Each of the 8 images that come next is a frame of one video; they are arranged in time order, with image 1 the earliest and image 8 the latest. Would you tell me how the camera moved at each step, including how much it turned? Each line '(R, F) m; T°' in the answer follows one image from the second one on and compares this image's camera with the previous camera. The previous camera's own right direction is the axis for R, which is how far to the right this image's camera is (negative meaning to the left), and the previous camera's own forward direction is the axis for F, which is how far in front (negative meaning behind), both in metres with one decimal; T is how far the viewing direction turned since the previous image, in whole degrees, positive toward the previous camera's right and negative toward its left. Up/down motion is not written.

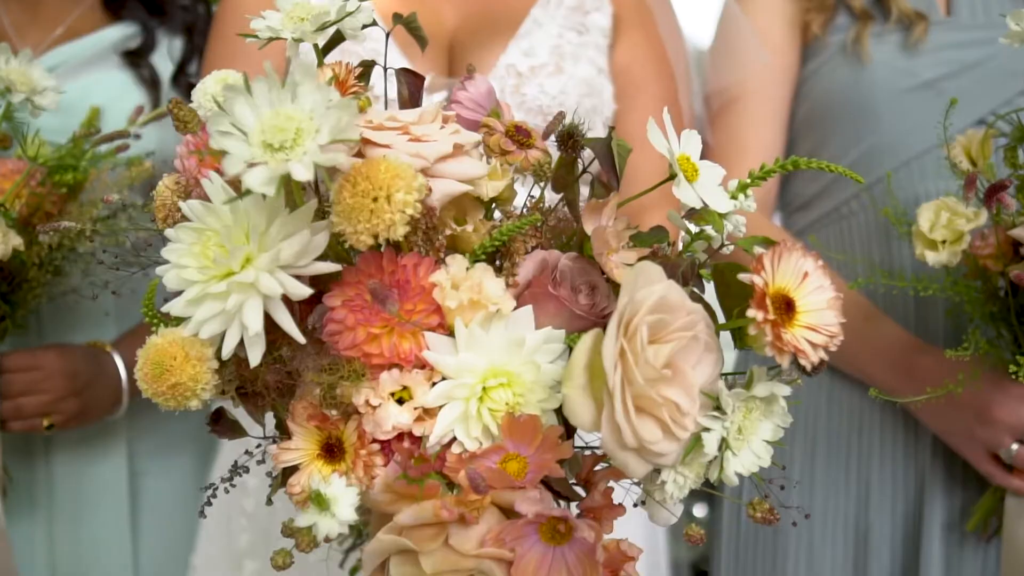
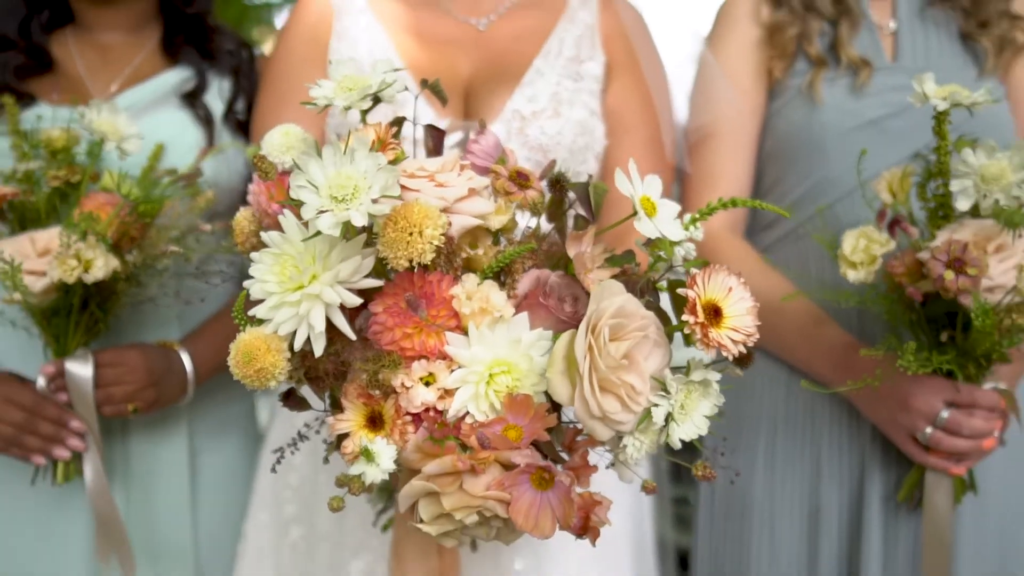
(0.0, -0.3) m; -1°
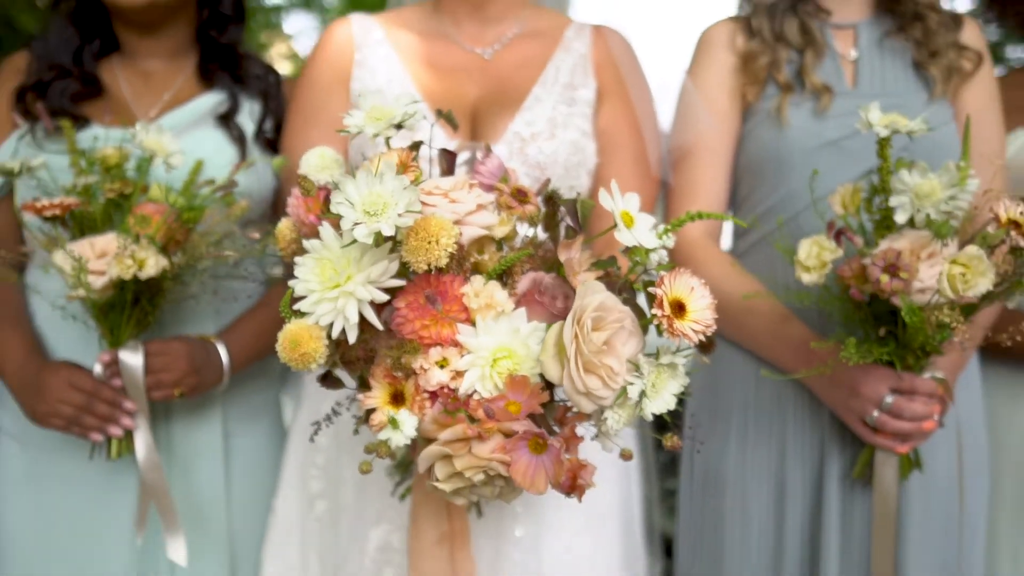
(0.0, -0.3) m; 0°
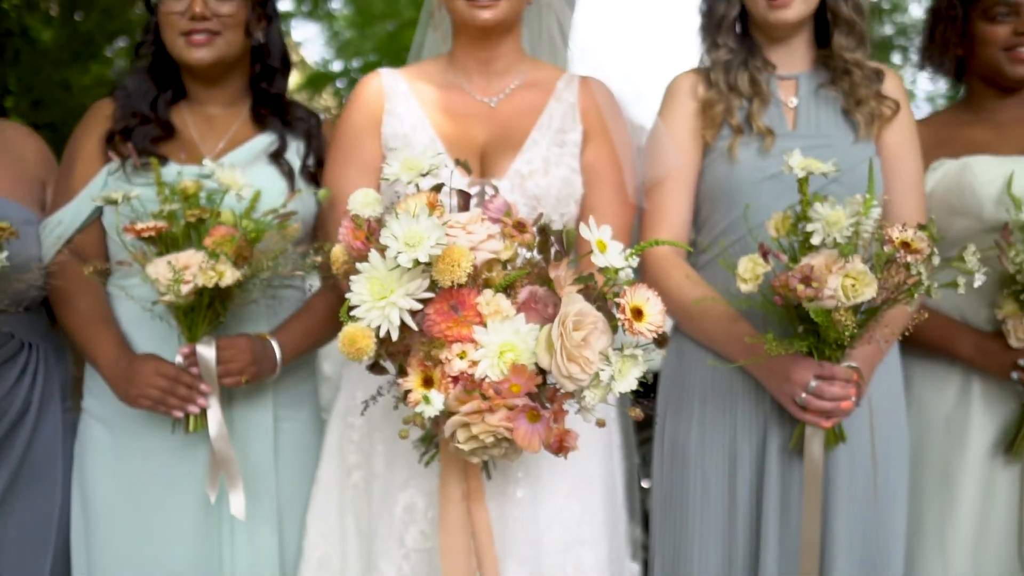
(0.0, -0.6) m; 0°
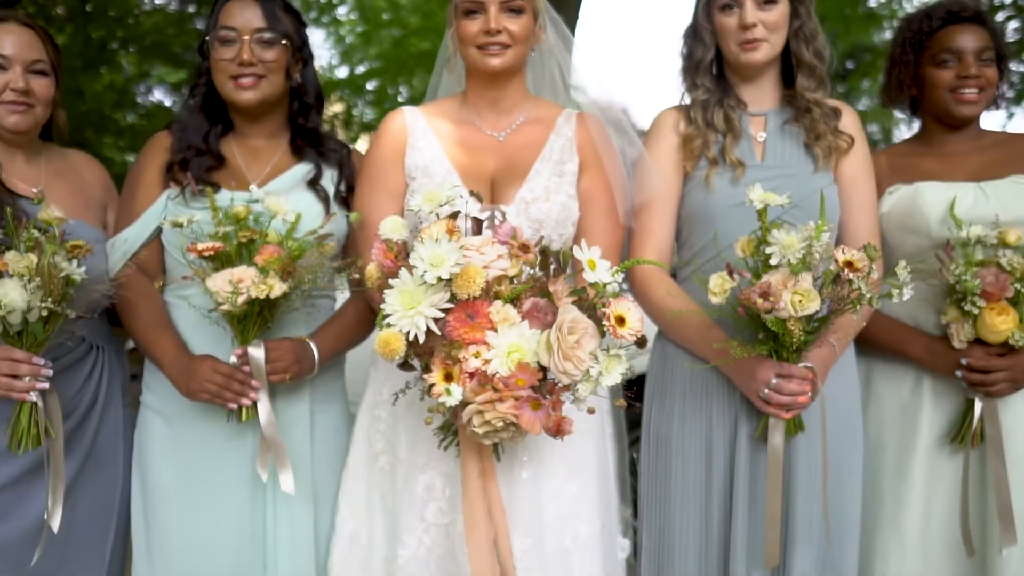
(0.0, -0.5) m; 0°
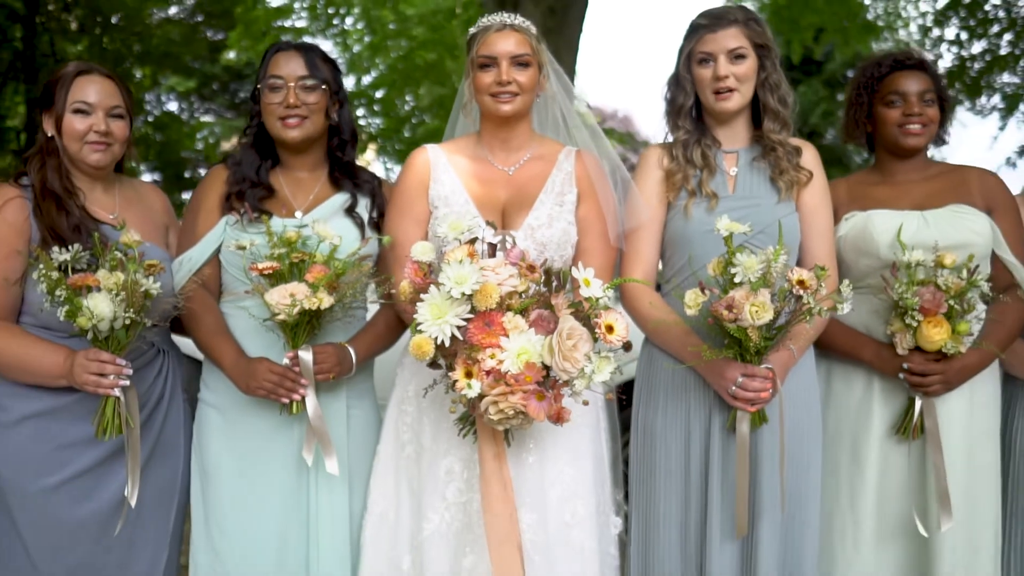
(0.0, -0.6) m; 0°
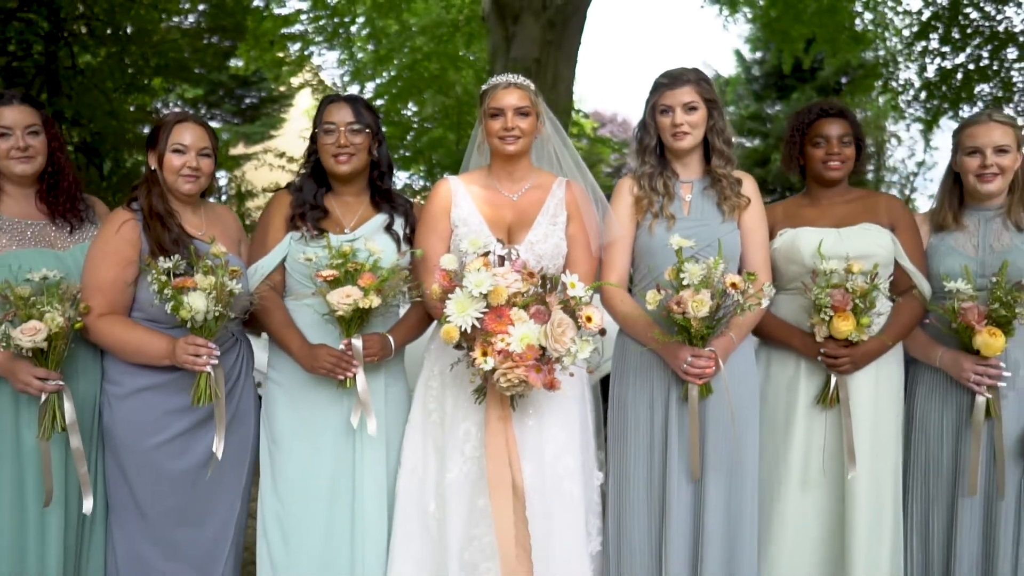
(0.0, -1.2) m; 0°
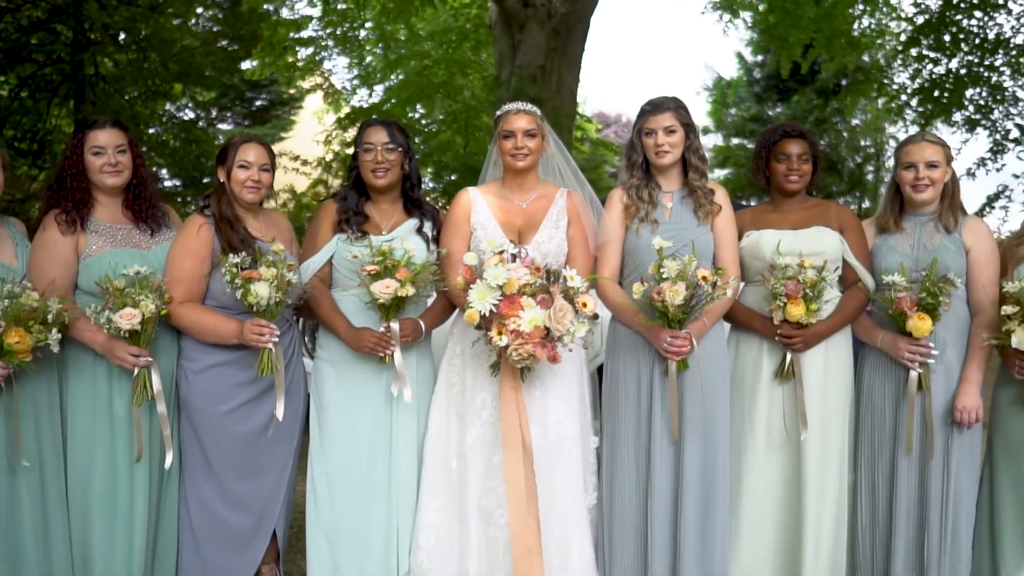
(0.0, -1.1) m; 0°
